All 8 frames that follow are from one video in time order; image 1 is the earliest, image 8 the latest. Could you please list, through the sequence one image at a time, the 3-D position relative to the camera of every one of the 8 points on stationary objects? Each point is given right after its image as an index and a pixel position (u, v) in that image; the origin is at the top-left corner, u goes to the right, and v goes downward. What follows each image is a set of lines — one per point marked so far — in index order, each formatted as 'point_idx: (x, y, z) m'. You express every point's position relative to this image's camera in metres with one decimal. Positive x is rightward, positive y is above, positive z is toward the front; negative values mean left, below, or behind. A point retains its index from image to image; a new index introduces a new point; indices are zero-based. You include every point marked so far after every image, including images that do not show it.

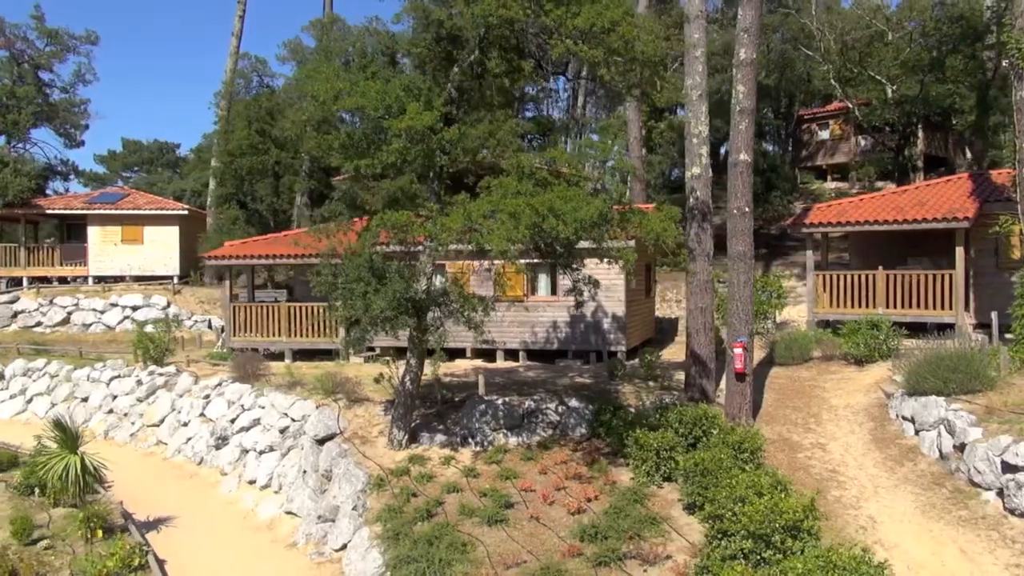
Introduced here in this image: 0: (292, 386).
0: (-4.8, -2.2, +17.1) m
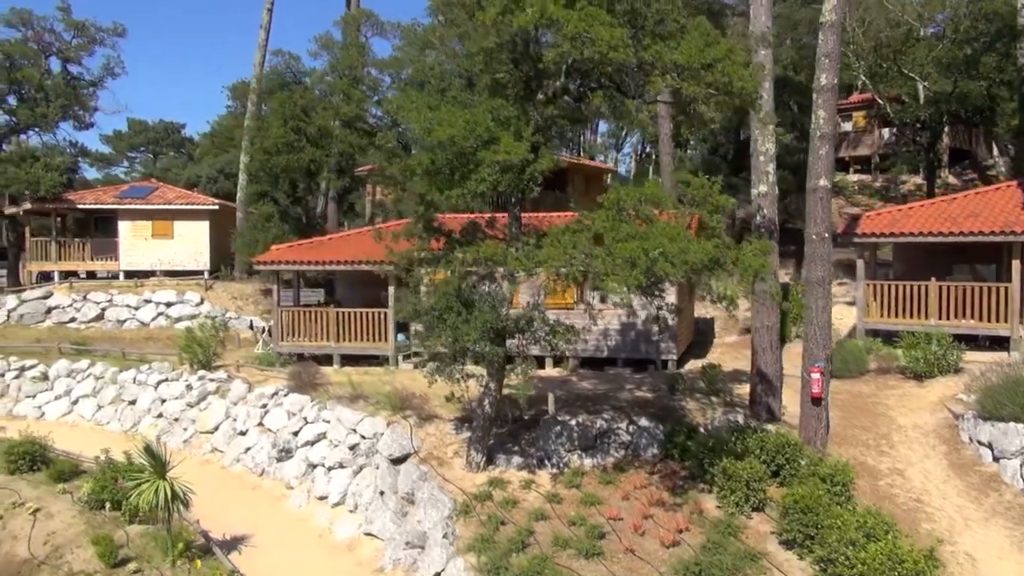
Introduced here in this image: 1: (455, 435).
0: (-3.4, -2.5, +17.2) m
1: (-1.1, -2.9, +15.1) m
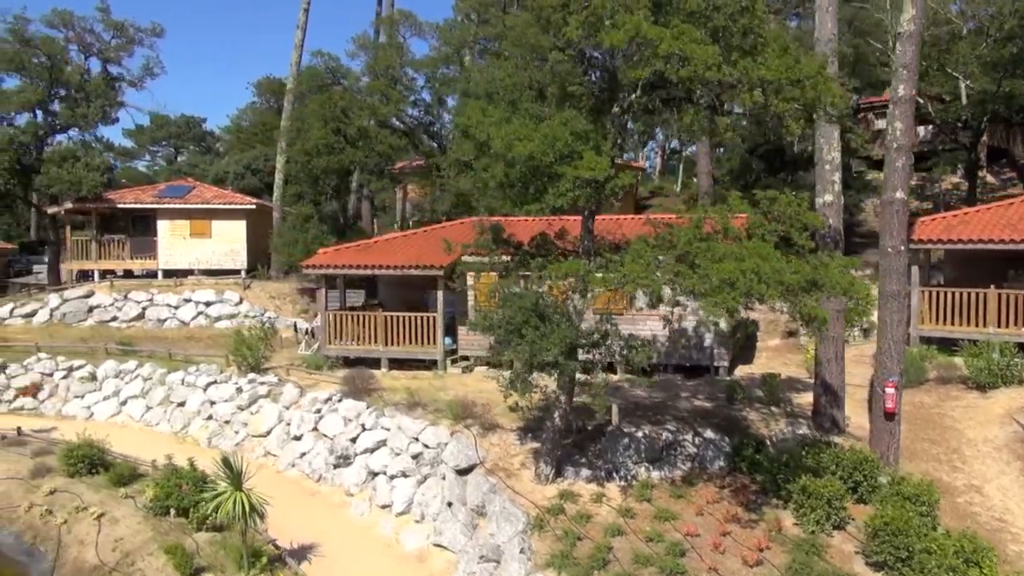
0: (-2.1, -2.6, +17.2) m
1: (+0.2, -3.1, +15.1) m
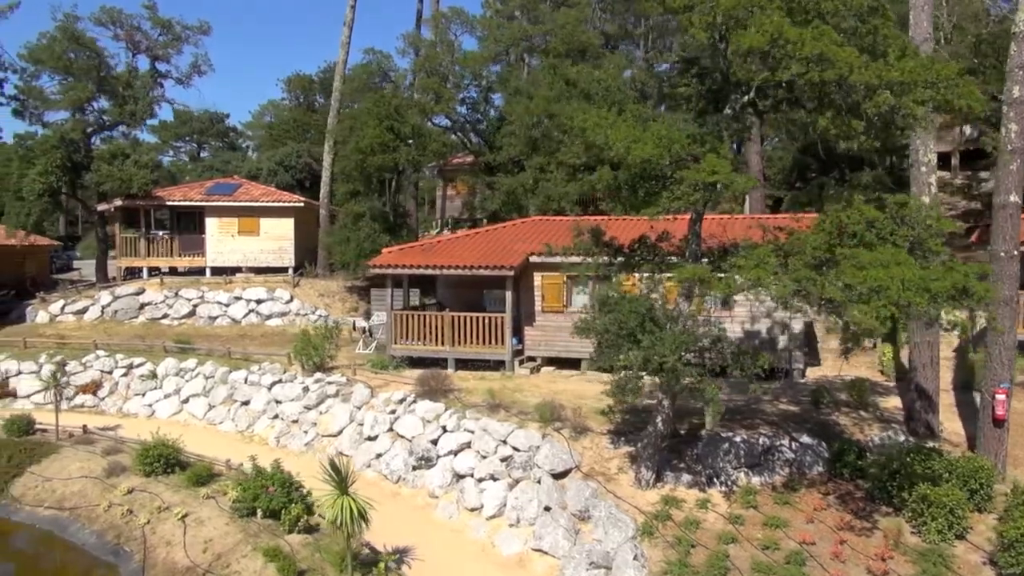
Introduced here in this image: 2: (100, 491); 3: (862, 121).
0: (-0.3, -2.7, +17.1) m
1: (+2.0, -3.1, +15.0) m
2: (-9.8, -4.8, +18.6) m
3: (+5.4, +2.5, +11.8) m
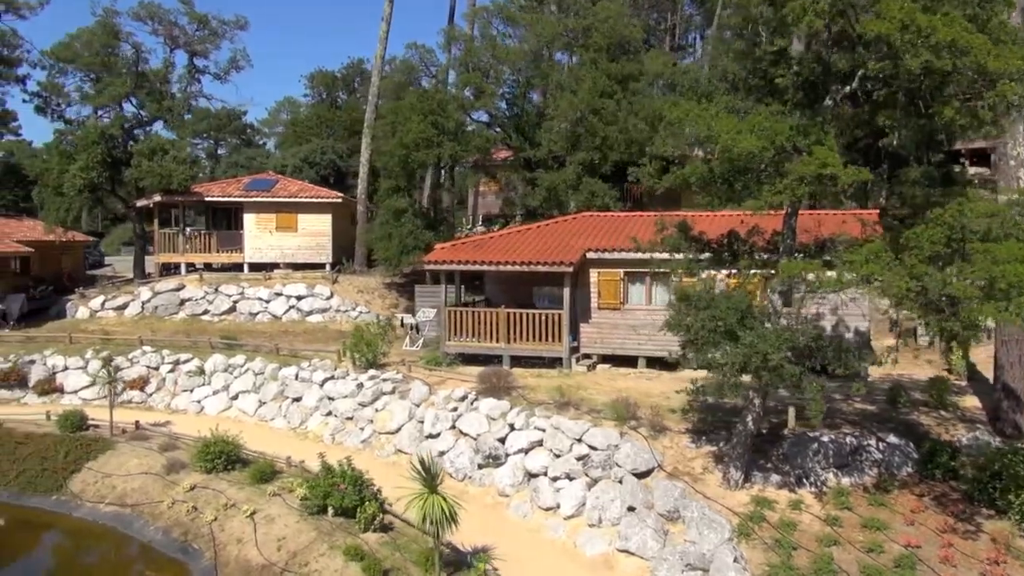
0: (+1.2, -2.6, +16.9) m
1: (+3.5, -3.0, +14.7) m
2: (-8.3, -4.7, +18.4) m
3: (+6.9, +2.6, +11.4) m
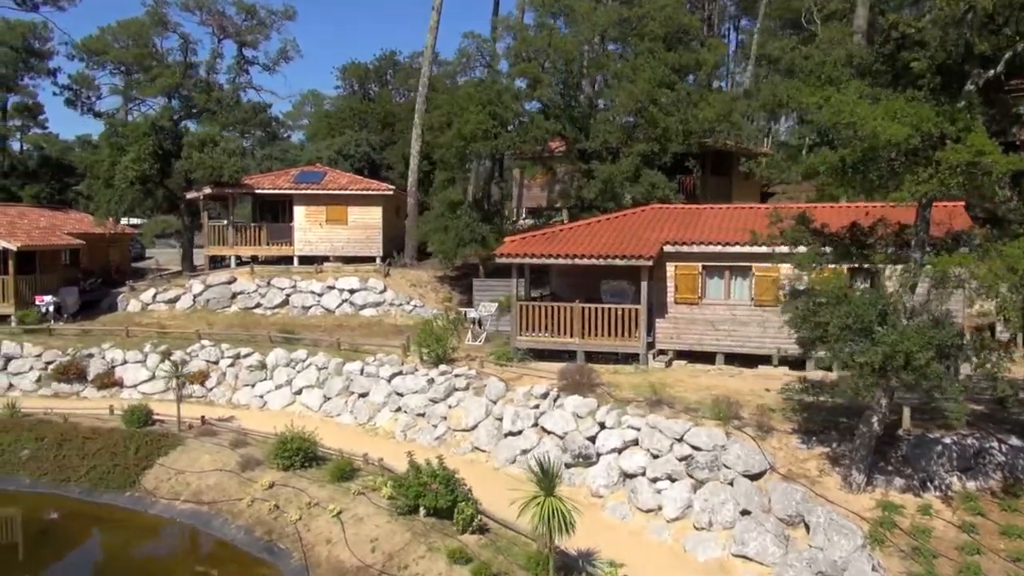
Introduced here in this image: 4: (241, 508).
0: (+3.1, -2.5, +16.4) m
1: (+5.3, -2.9, +14.2) m
2: (-6.3, -4.6, +18.1) m
3: (+8.7, +2.6, +10.8) m
4: (-6.0, -4.9, +17.4) m
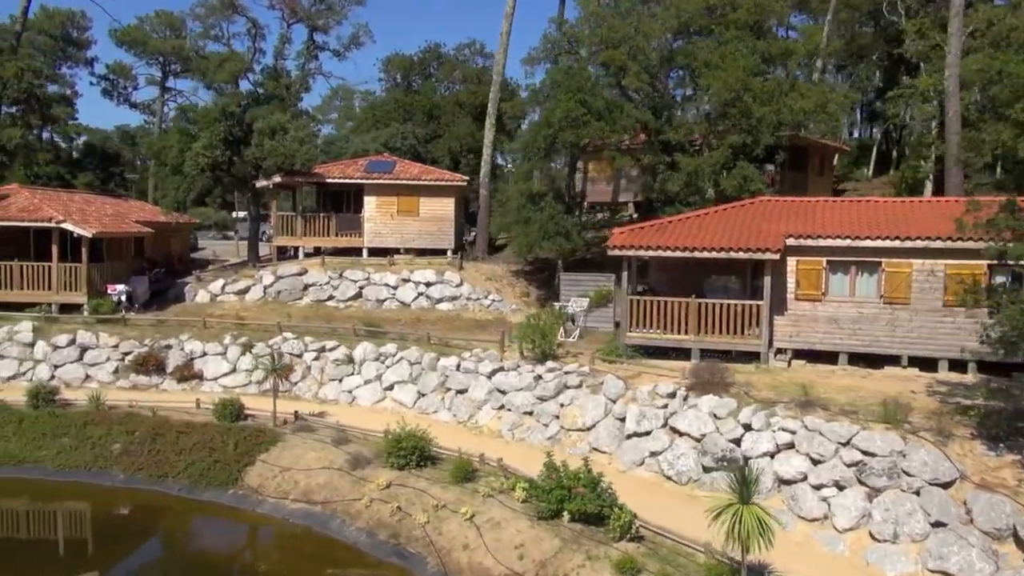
0: (+5.9, -2.3, +15.4) m
1: (+8.1, -2.9, +13.1) m
2: (-3.5, -4.3, +17.2) m
3: (+11.5, +2.7, +9.7) m
4: (-3.2, -4.7, +16.5) m
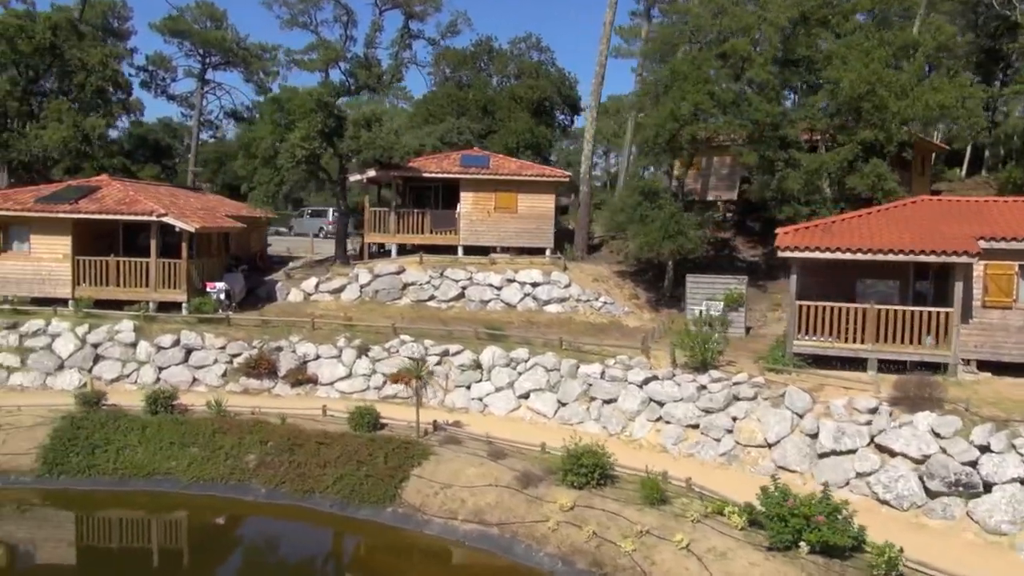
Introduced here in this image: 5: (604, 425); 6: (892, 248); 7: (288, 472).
0: (+9.8, -2.5, +13.9) m
1: (+12.0, -3.0, +11.7) m
2: (+0.3, -4.4, +15.8) m
3: (+15.4, +2.5, +8.2) m
4: (+0.6, -4.7, +15.1) m
5: (+2.3, -3.4, +19.6) m
6: (+9.0, +1.0, +18.5) m
7: (-5.2, -4.2, +18.0) m
